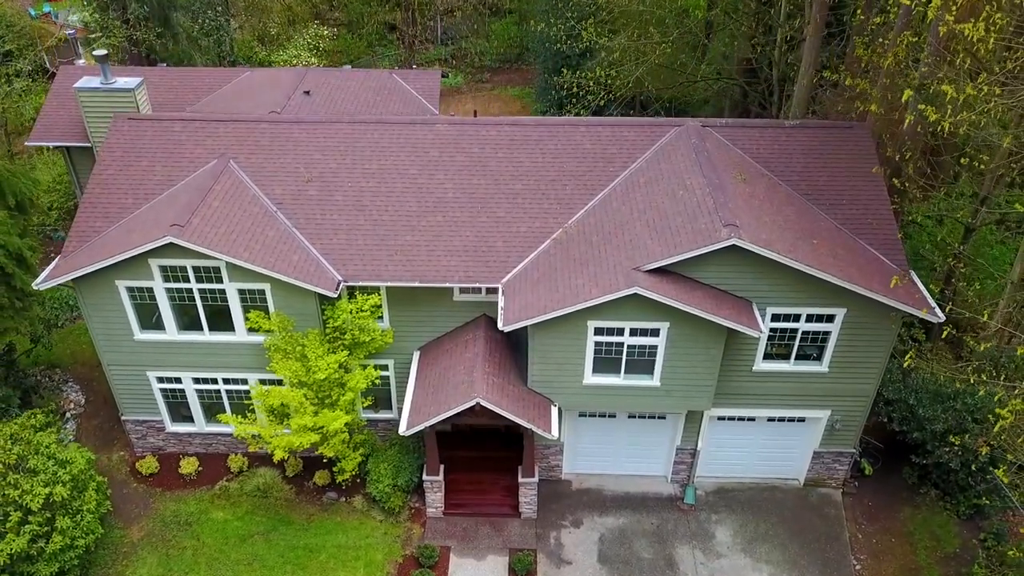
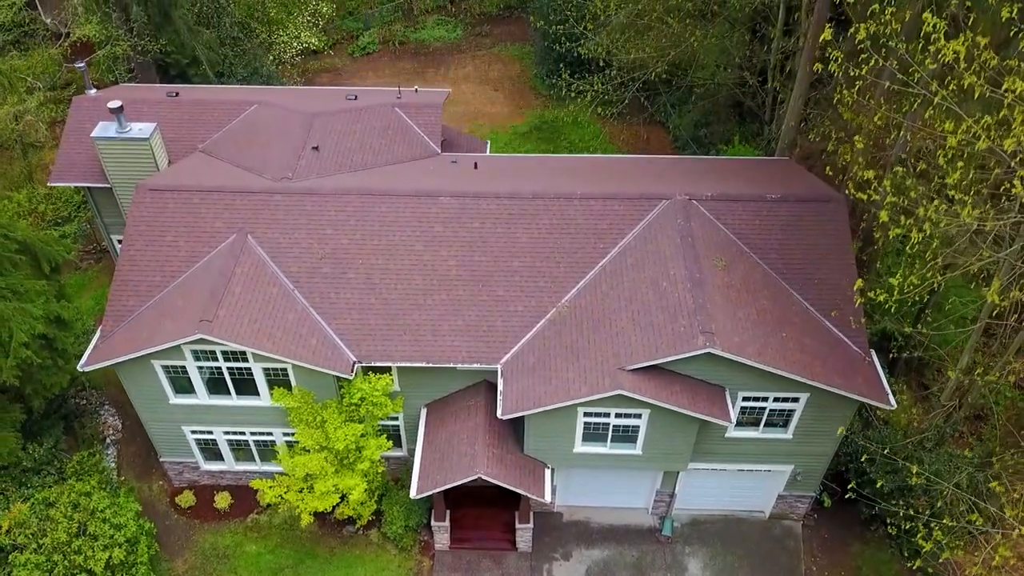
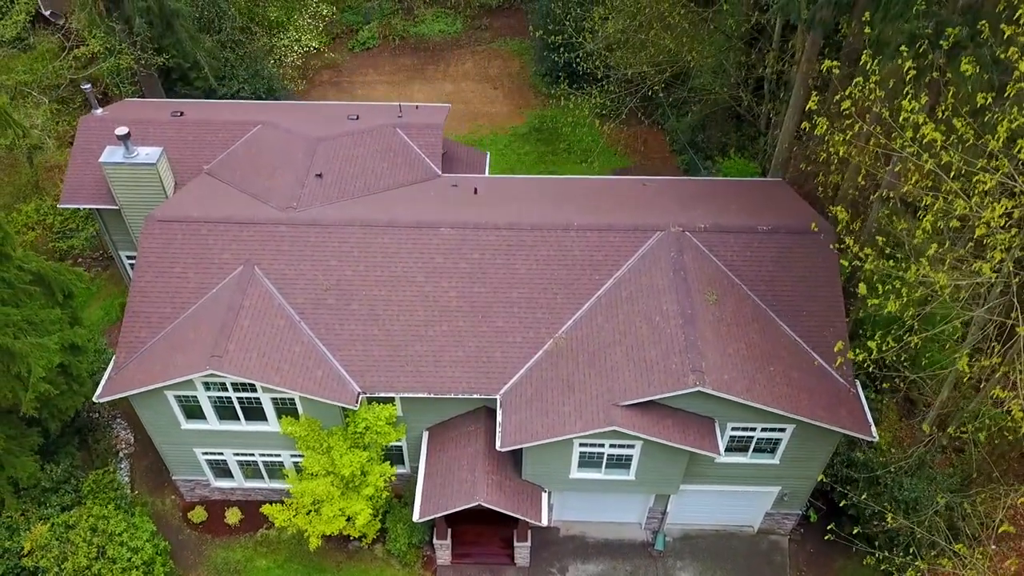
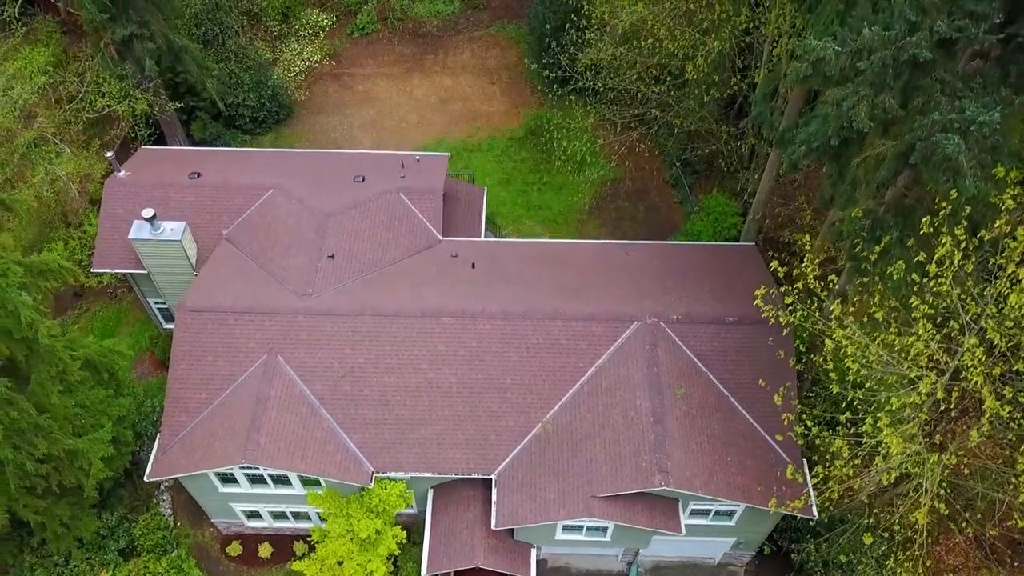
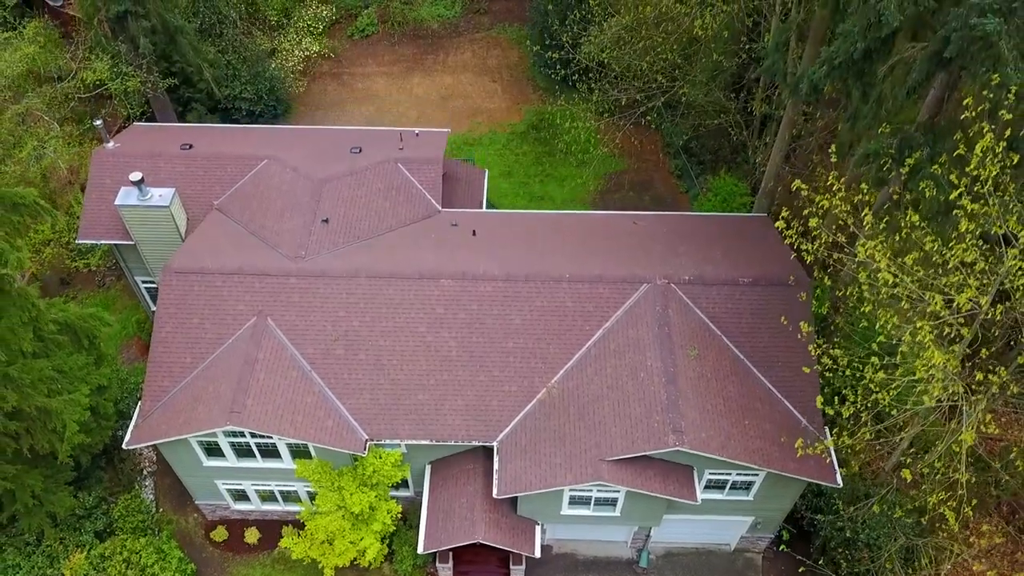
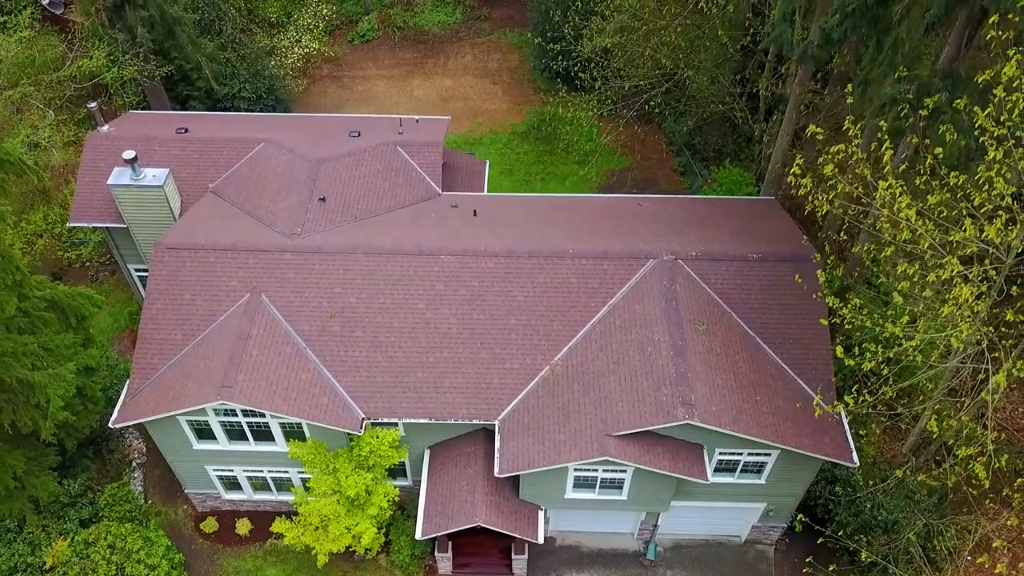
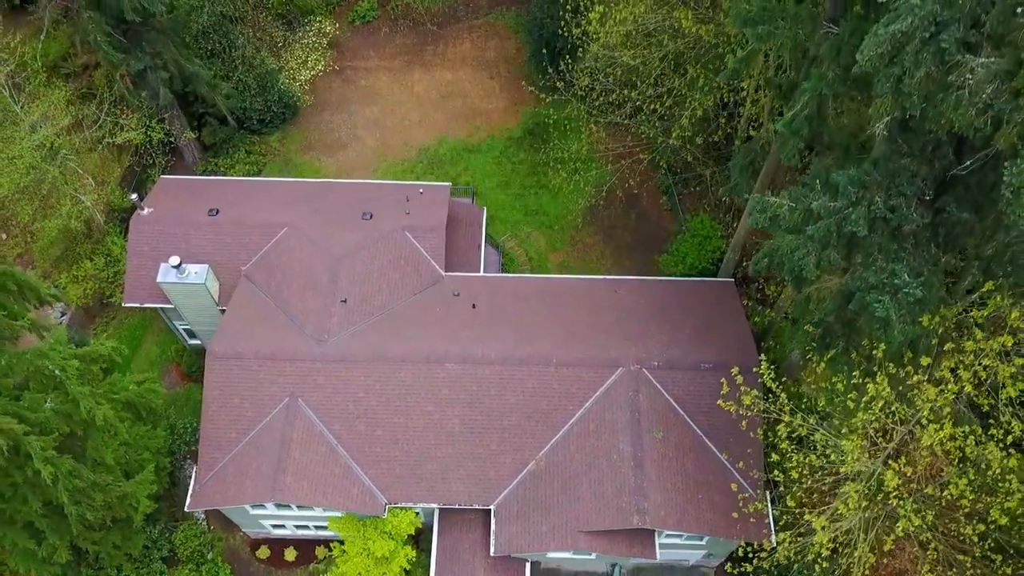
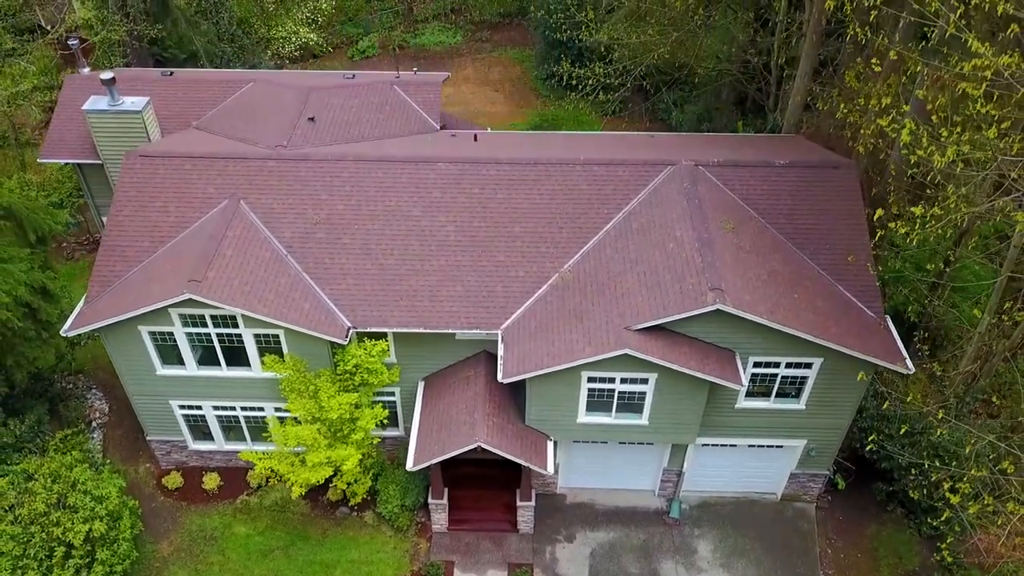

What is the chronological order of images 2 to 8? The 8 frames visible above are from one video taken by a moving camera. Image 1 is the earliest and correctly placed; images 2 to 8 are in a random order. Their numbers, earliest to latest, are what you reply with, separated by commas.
8, 2, 3, 6, 5, 4, 7
